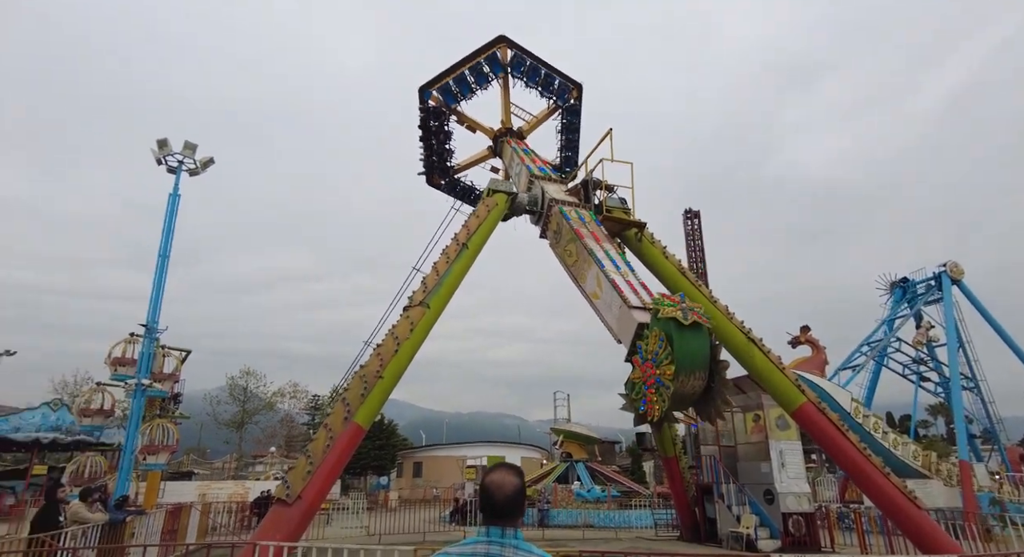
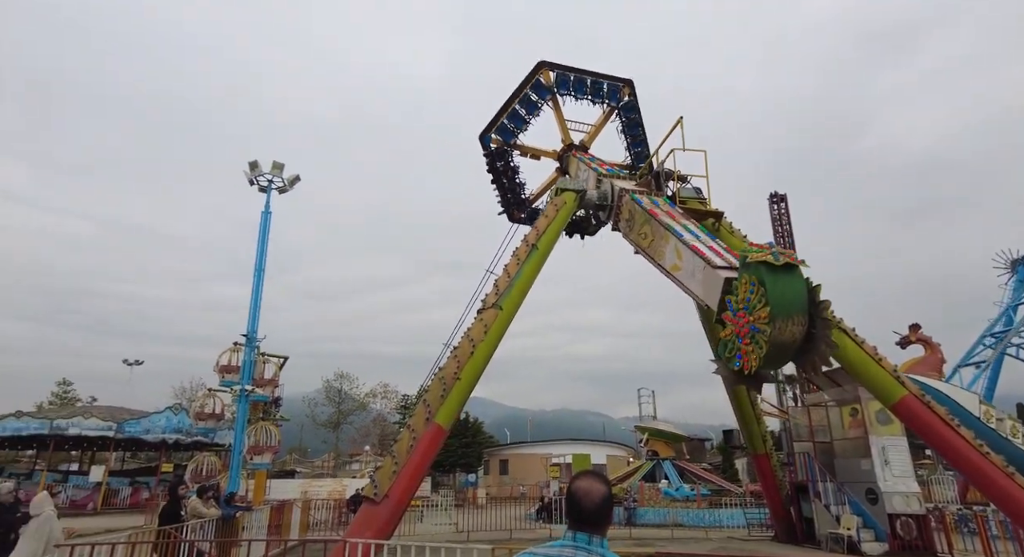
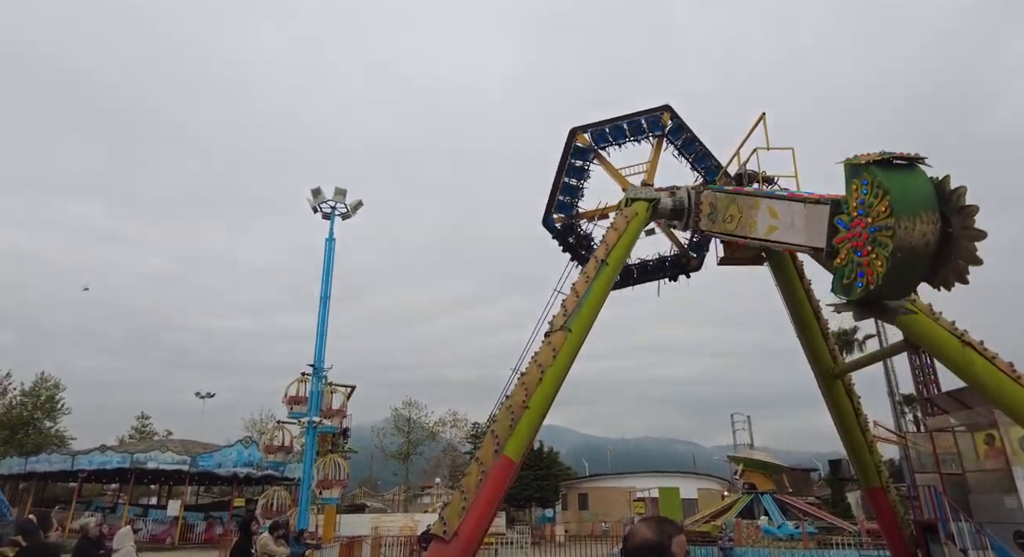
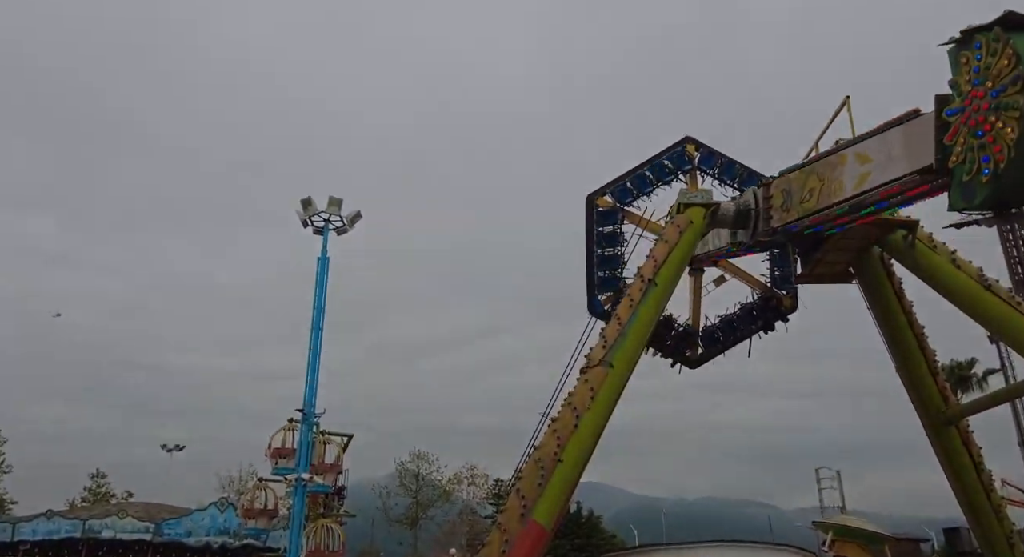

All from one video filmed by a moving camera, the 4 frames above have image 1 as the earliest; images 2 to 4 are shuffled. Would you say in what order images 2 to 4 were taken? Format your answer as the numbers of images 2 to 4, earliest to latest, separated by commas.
2, 3, 4
